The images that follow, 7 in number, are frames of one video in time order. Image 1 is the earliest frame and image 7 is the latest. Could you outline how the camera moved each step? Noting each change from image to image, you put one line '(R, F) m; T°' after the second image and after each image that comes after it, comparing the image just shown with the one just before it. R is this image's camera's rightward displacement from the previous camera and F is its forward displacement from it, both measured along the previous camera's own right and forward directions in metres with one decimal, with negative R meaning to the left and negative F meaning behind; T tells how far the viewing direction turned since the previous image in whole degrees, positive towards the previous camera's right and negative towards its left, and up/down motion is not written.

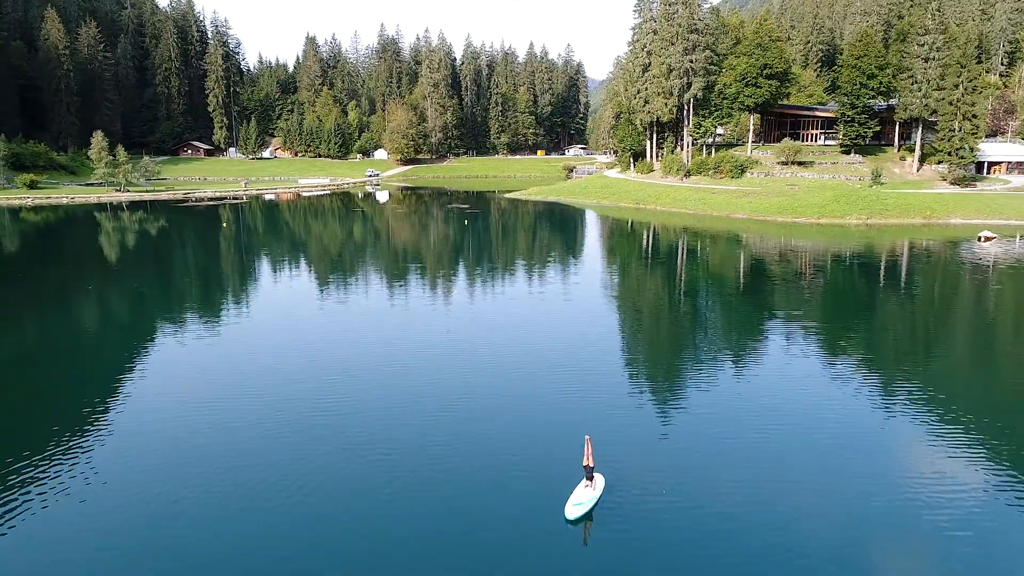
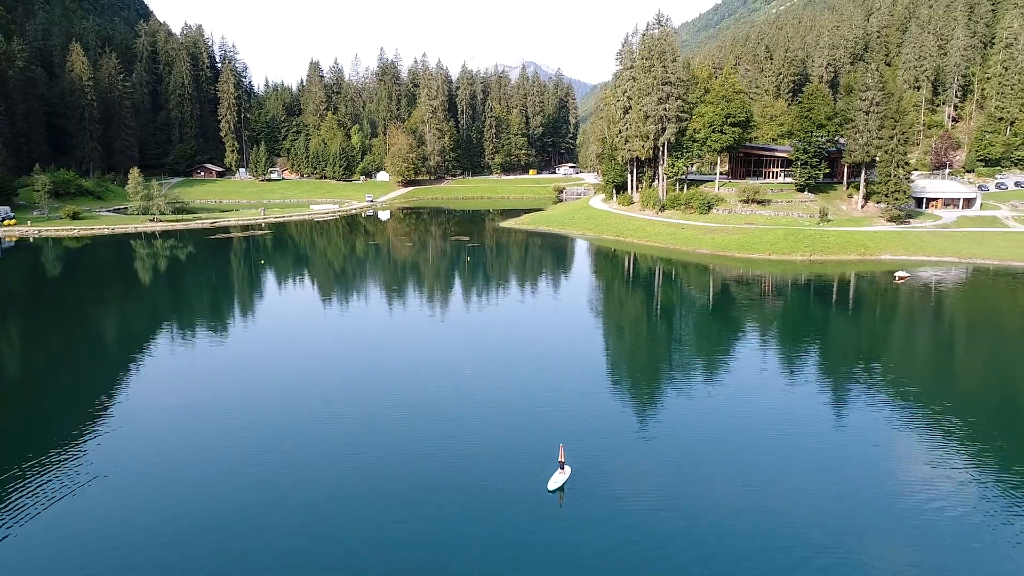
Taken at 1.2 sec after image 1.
(-0.2, -6.1) m; +1°
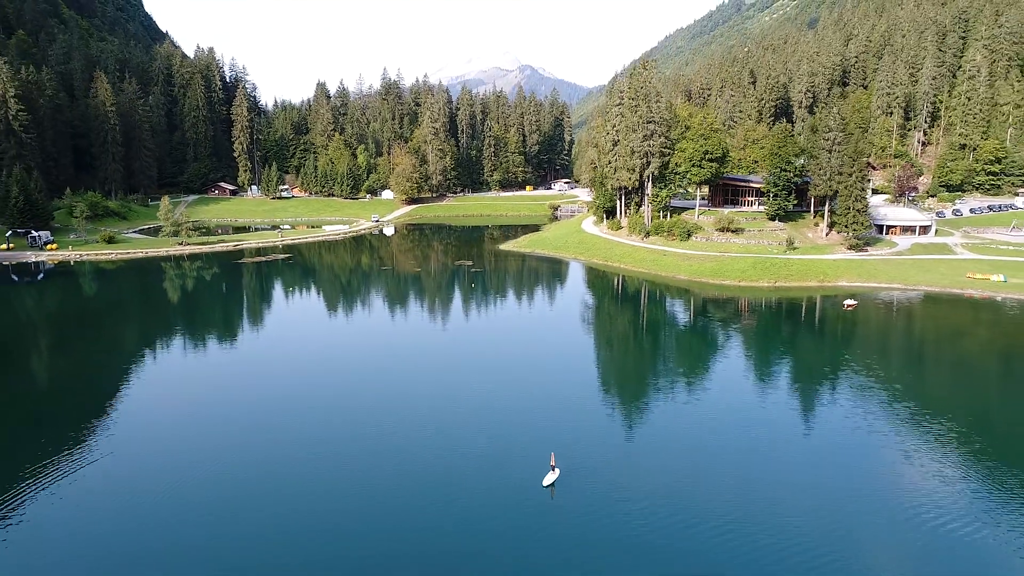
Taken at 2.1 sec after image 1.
(-0.2, -5.5) m; 0°
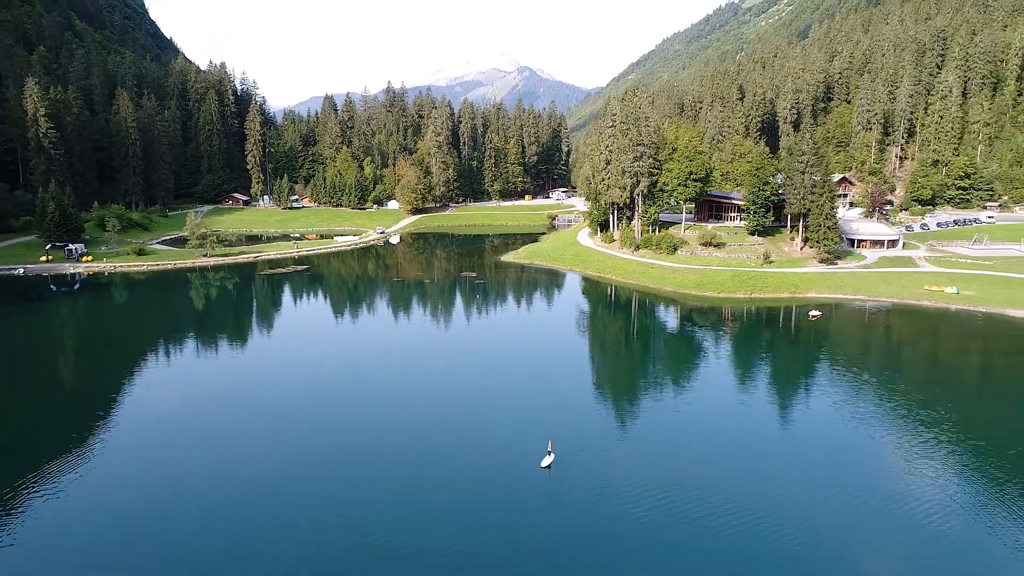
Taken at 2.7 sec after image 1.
(-0.2, -5.1) m; 0°
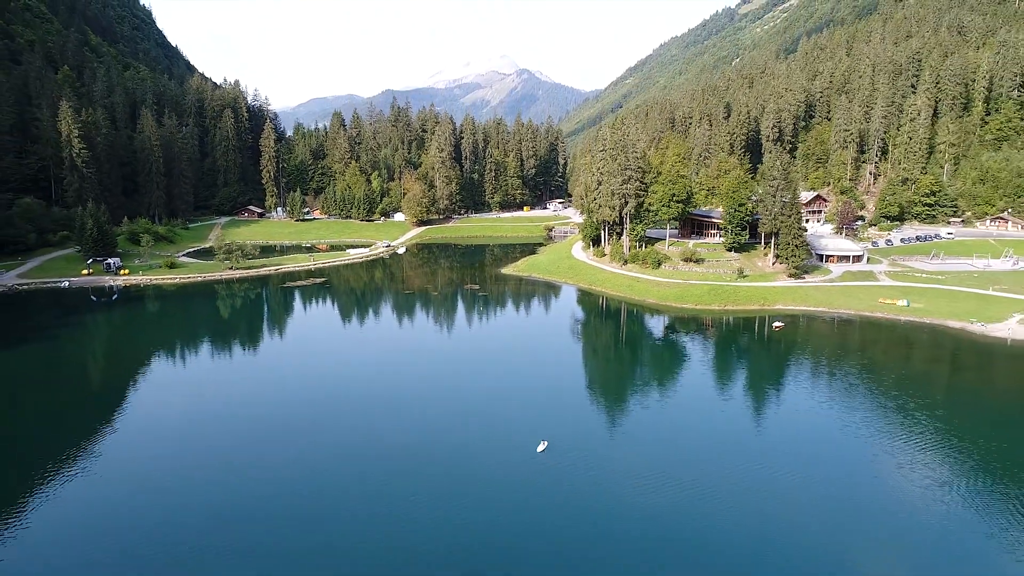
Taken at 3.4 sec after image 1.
(-0.1, -6.5) m; 0°
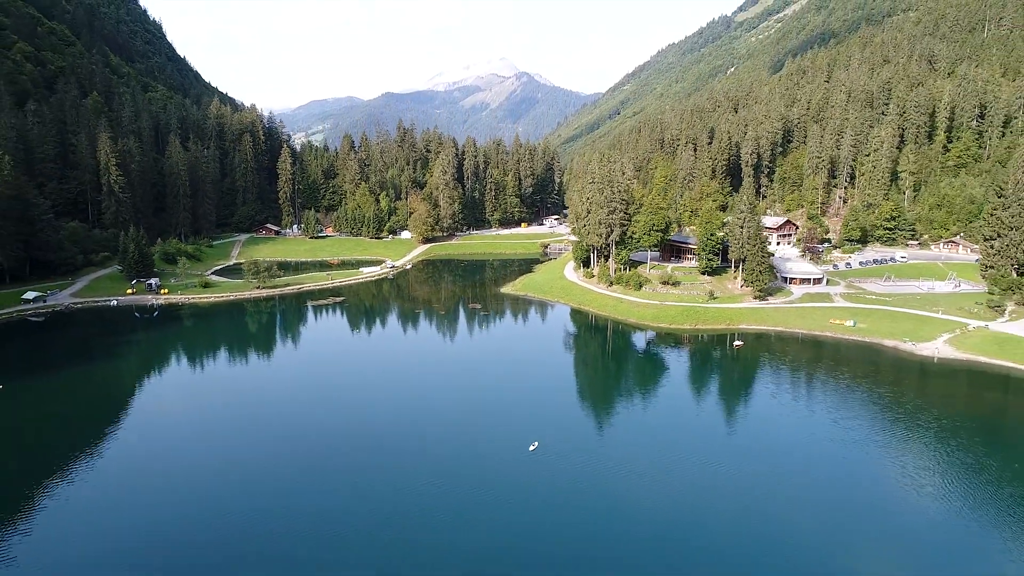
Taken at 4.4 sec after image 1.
(+0.1, -8.9) m; 0°
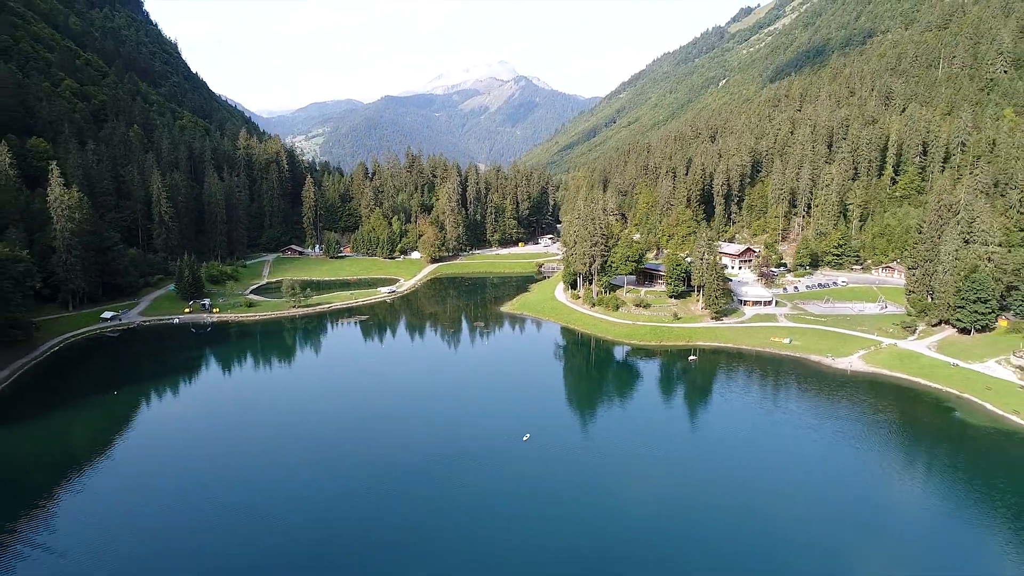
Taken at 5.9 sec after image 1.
(0.0, -15.1) m; 0°
